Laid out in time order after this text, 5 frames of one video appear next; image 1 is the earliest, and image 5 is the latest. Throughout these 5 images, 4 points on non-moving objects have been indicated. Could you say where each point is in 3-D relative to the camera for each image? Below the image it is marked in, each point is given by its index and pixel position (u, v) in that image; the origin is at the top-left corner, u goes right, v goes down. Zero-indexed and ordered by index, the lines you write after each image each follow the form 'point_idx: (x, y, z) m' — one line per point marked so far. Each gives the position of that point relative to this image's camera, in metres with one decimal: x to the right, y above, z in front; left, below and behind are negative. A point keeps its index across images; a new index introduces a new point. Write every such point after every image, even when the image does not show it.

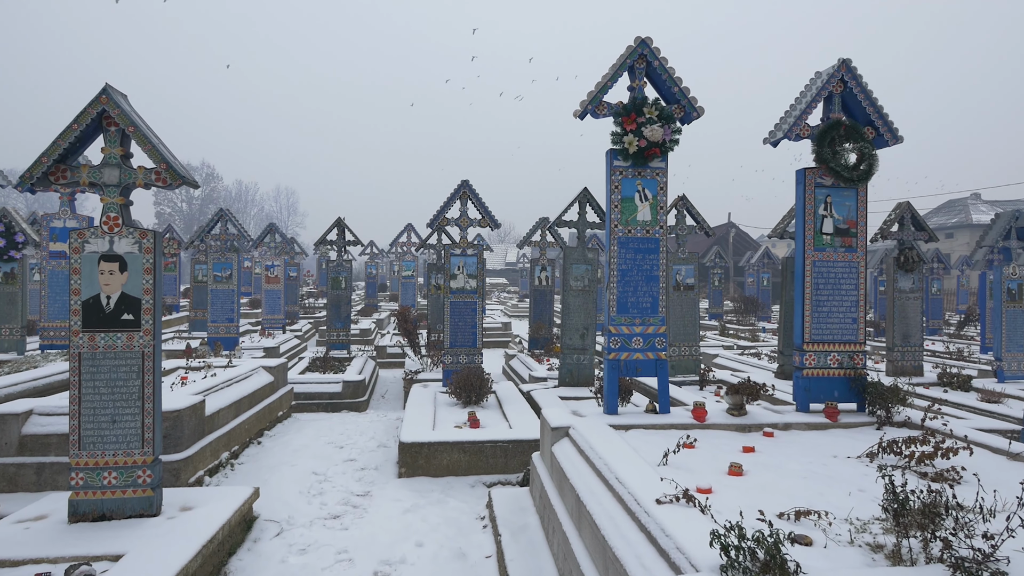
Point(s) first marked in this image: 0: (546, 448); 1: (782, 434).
0: (+0.3, -1.5, +5.3) m
1: (+2.4, -1.3, +5.2) m
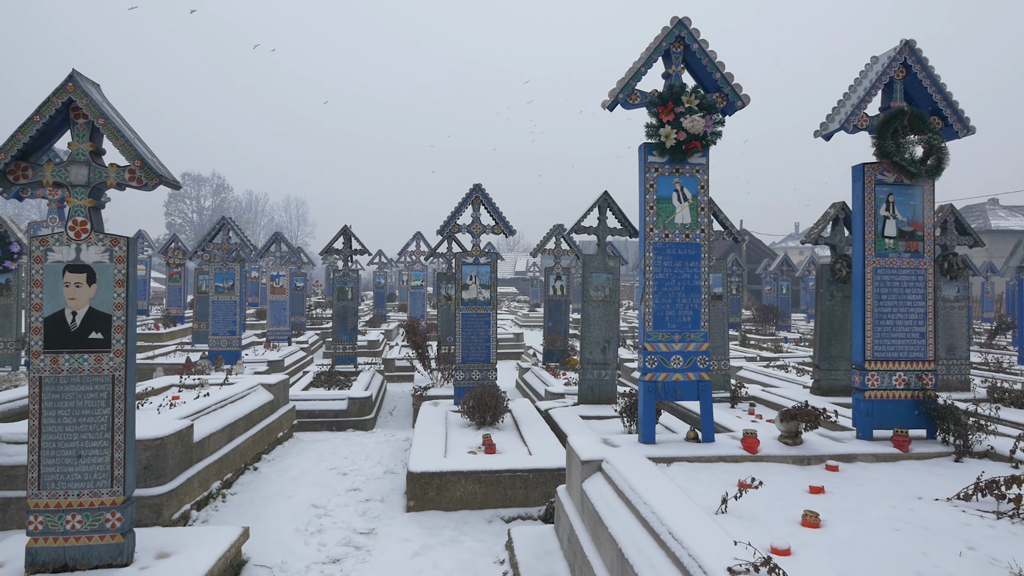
0: (+0.5, -1.6, +4.7) m
1: (+2.6, -1.4, +4.5) m
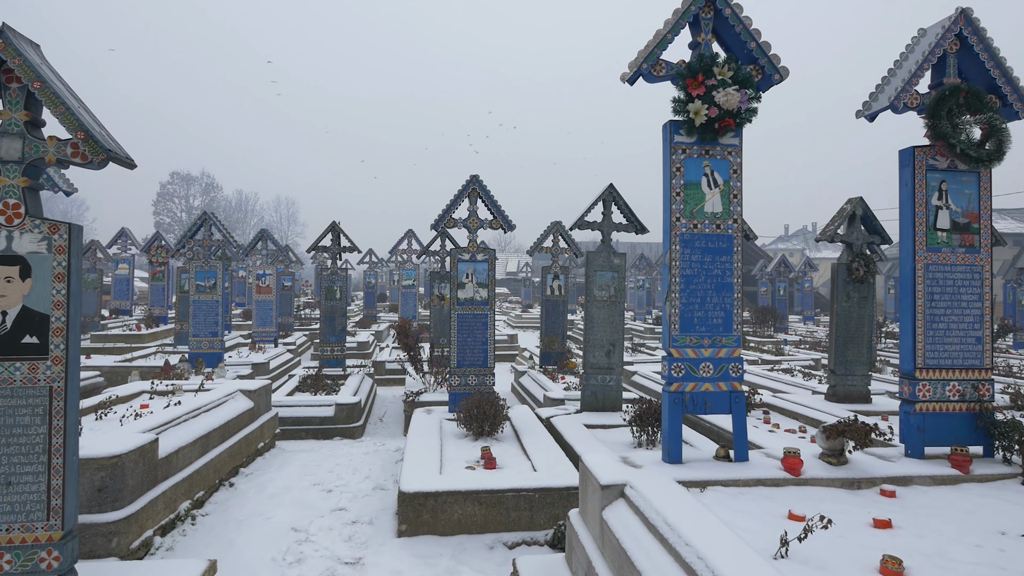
0: (+0.6, -1.6, +4.1) m
1: (+2.7, -1.4, +3.9) m
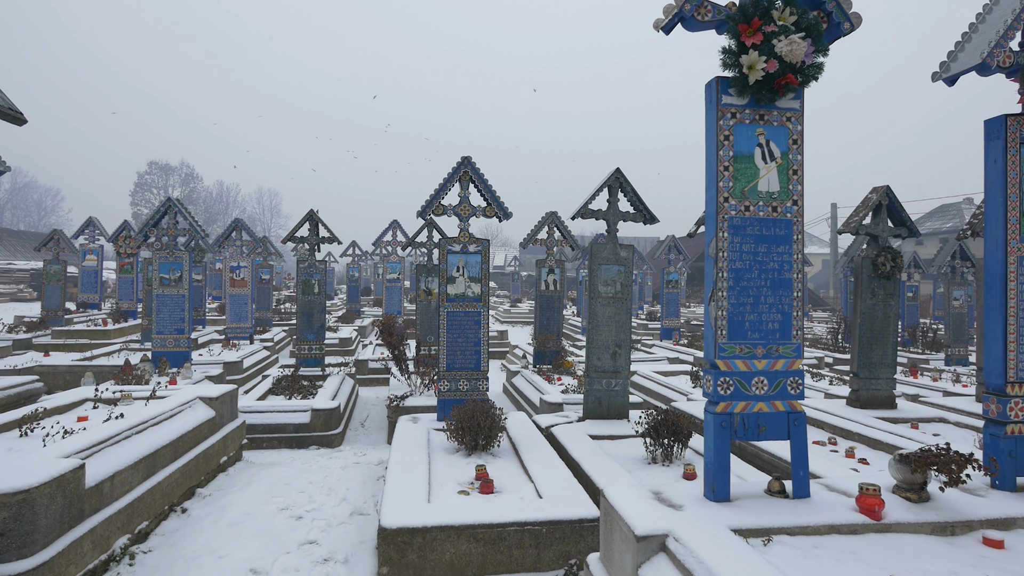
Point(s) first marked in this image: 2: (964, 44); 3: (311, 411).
0: (+0.6, -1.5, +3.2) m
1: (+2.7, -1.4, +3.1) m
2: (+3.1, +1.7, +3.9) m
3: (-3.0, -1.8, +8.7) m
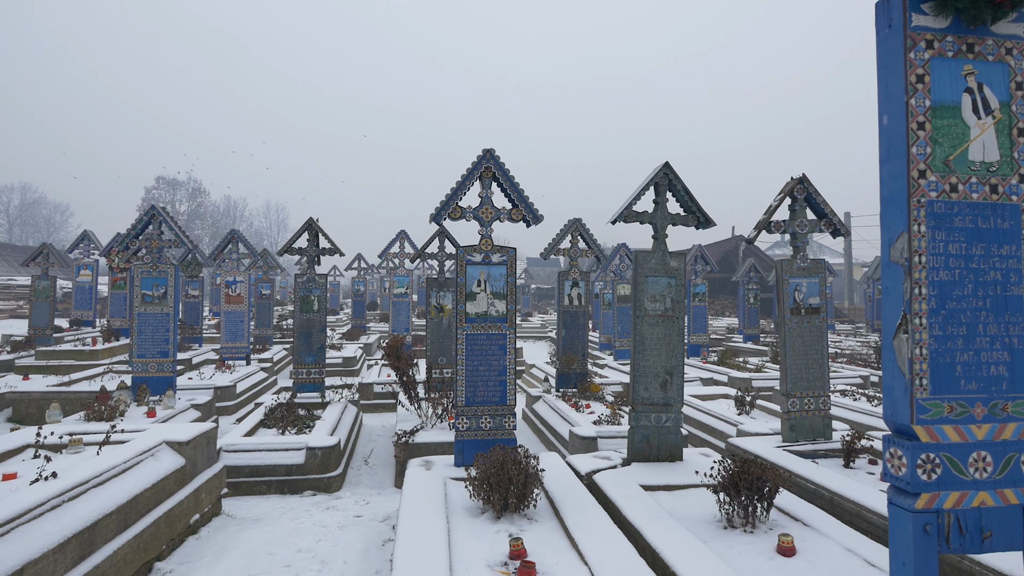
0: (+0.9, -1.6, +1.9) m
1: (+3.0, -1.4, +1.8) m
2: (+3.4, +1.6, +2.7) m
3: (-2.6, -2.1, +7.4) m
